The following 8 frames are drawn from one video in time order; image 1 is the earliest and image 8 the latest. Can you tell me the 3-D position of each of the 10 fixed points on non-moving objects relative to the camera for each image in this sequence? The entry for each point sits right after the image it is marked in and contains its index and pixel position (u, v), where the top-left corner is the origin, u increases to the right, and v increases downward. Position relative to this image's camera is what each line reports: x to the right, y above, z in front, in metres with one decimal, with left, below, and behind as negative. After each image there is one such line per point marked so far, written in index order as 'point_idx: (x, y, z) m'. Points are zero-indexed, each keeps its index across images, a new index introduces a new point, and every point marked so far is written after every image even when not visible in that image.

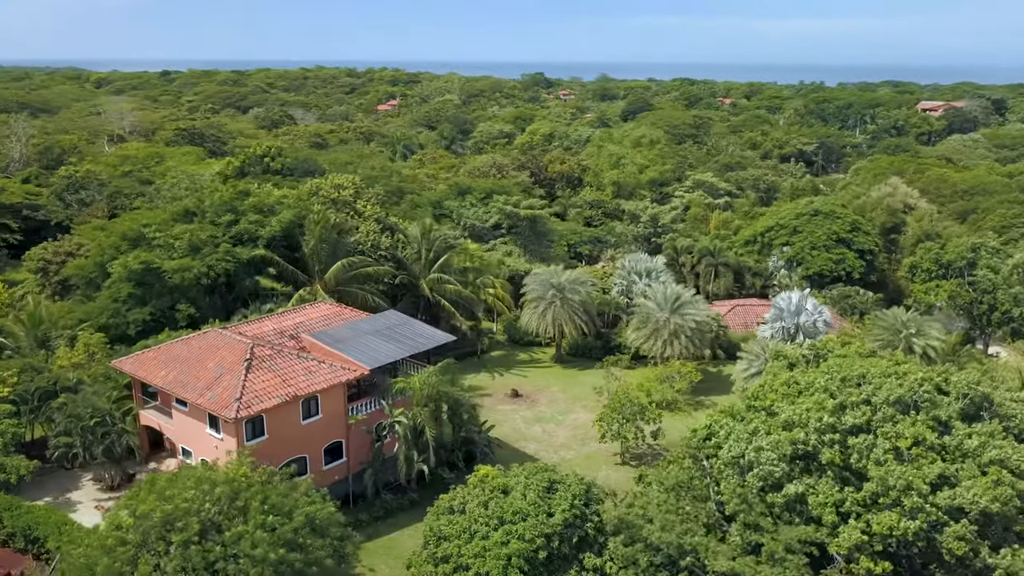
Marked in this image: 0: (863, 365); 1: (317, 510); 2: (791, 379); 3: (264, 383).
0: (+7.3, -1.6, +17.6) m
1: (-3.8, -4.3, +16.2) m
2: (+5.8, -1.9, +17.6) m
3: (-5.9, -2.2, +19.7) m
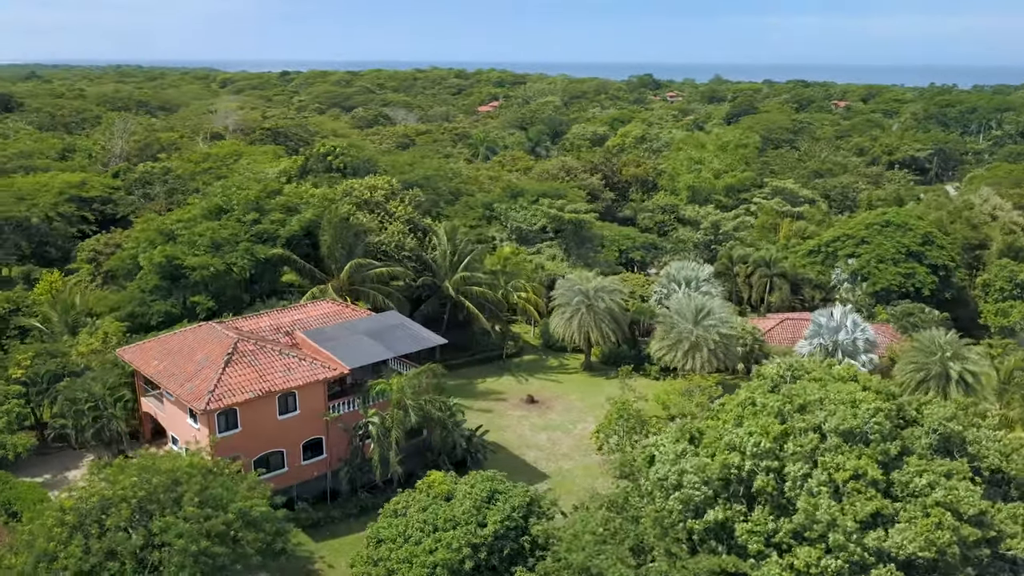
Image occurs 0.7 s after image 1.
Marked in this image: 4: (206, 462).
0: (+6.2, -2.0, +16.5) m
1: (-5.1, -4.3, +16.6) m
2: (+4.7, -2.2, +16.7) m
3: (-6.7, -2.2, +20.3) m
4: (-6.5, -3.7, +17.7) m
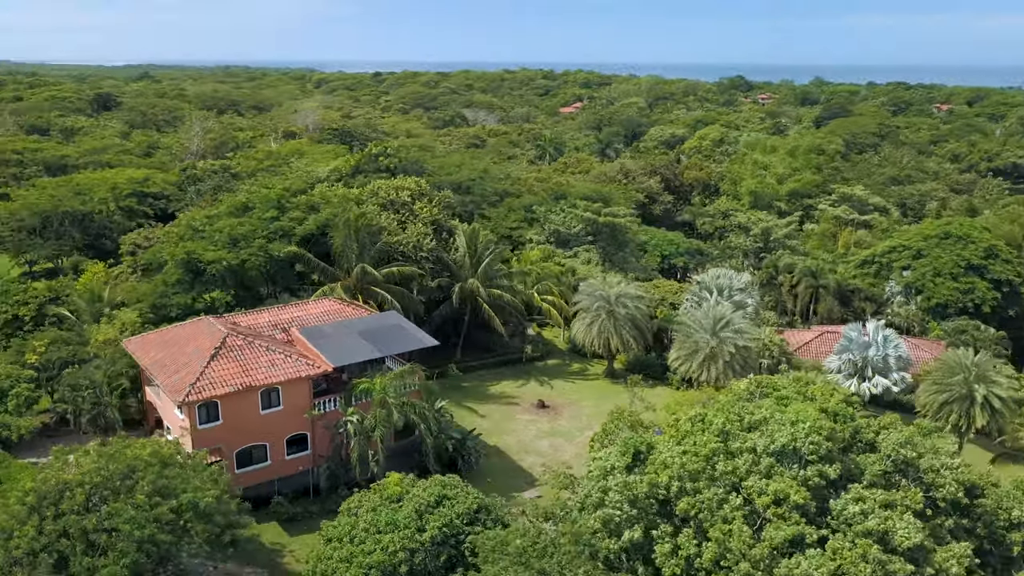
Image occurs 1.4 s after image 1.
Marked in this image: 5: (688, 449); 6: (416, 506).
0: (+5.1, -2.3, +15.8) m
1: (-6.2, -4.3, +17.0) m
2: (+3.6, -2.5, +16.1) m
3: (-7.3, -2.1, +20.9) m
4: (-7.4, -3.6, +18.3) m
5: (+3.1, -2.8, +14.6) m
6: (-1.9, -4.3, +16.6) m
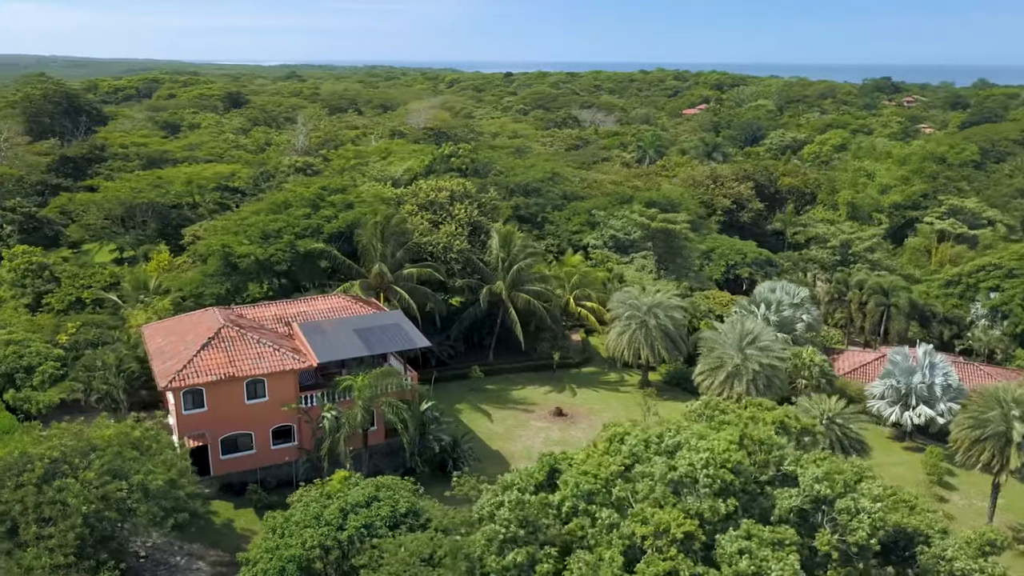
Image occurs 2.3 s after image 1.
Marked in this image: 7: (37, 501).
0: (+3.5, -2.6, +14.9) m
1: (-7.6, -4.1, +17.9) m
2: (+2.1, -2.7, +15.5) m
3: (-7.9, -1.9, +21.9) m
4: (-8.6, -3.4, +19.3) m
5: (+1.3, -3.1, +14.0) m
6: (-3.4, -4.4, +16.8) m
7: (-9.4, -4.3, +16.5) m
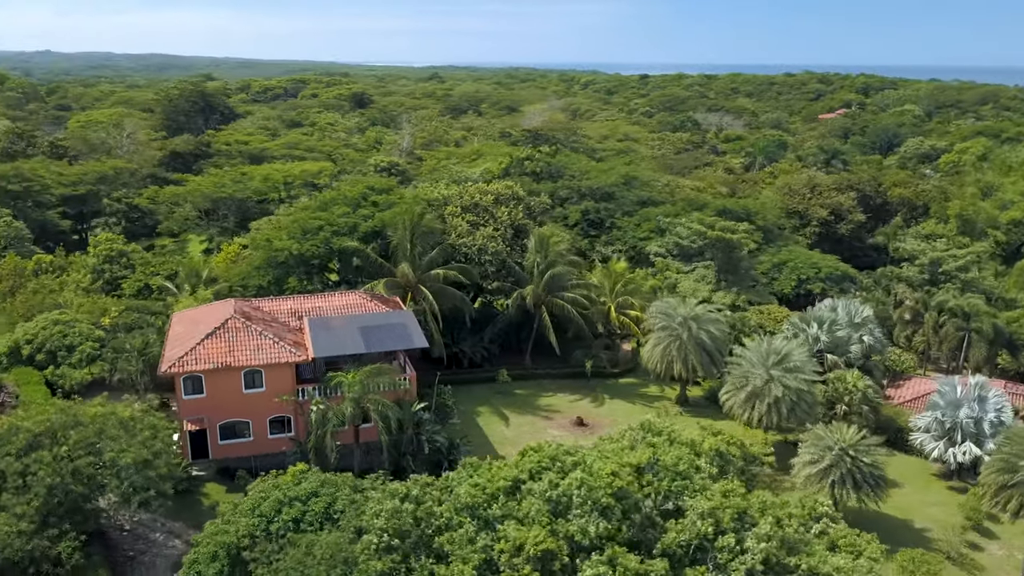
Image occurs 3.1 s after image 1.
0: (+1.8, -2.9, +14.3) m
1: (-8.7, -3.9, +18.9) m
2: (+0.5, -2.9, +15.0) m
3: (-8.3, -1.7, +23.0) m
4: (-9.4, -3.2, +20.5) m
5: (-0.5, -3.2, +13.8) m
6: (-4.8, -4.3, +17.2) m
7: (-10.7, -4.0, +17.9) m
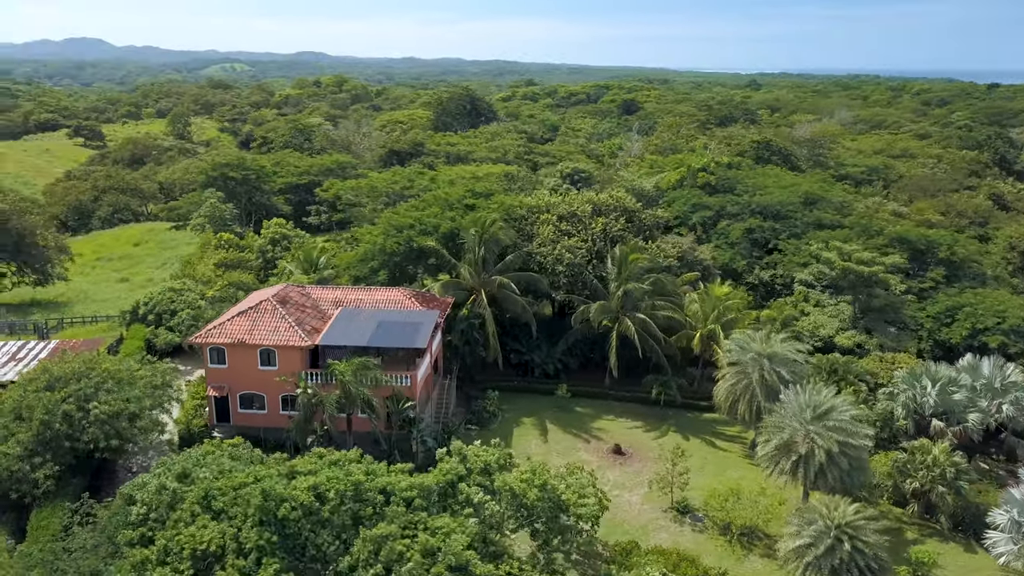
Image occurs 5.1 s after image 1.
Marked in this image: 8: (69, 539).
0: (-2.2, -3.1, +13.9) m
1: (-10.5, -3.2, +22.0) m
2: (-3.2, -3.1, +15.0) m
3: (-8.5, -1.2, +25.6) m
4: (-10.5, -2.5, +23.7) m
5: (-4.6, -3.2, +14.2) m
6: (-7.5, -4.0, +19.0) m
7: (-12.8, -3.1, +21.7) m
8: (-8.0, -4.5, +15.0) m
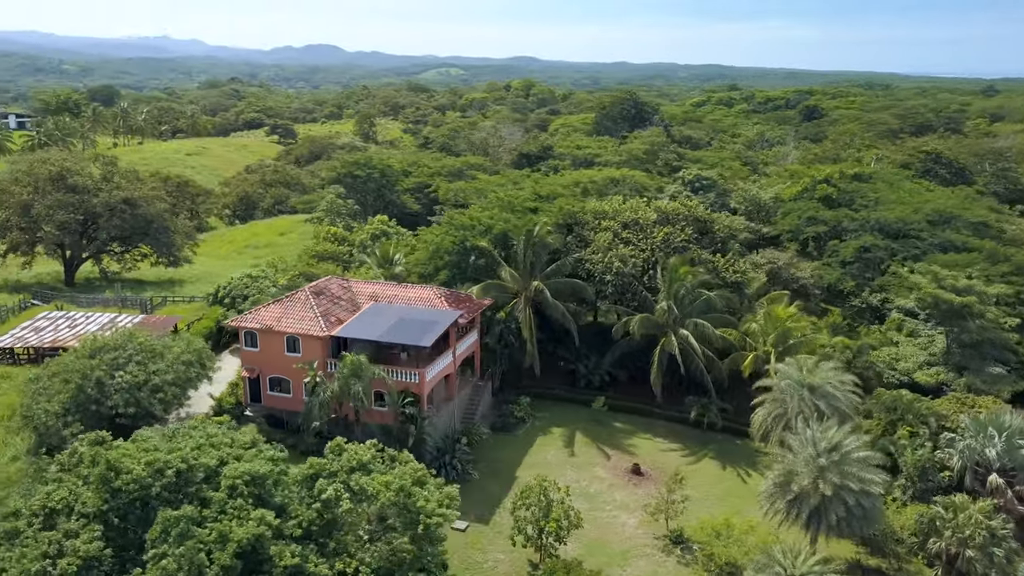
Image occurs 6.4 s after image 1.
0: (-4.7, -3.0, +14.4) m
1: (-10.8, -2.7, +24.2) m
2: (-5.4, -2.9, +15.8) m
3: (-7.9, -0.8, +27.3) m
4: (-10.4, -2.0, +25.9) m
5: (-7.0, -3.0, +15.3) m
6: (-8.7, -3.6, +20.6) m
7: (-13.1, -2.4, +24.5) m
8: (-10.2, -4.1, +16.9) m
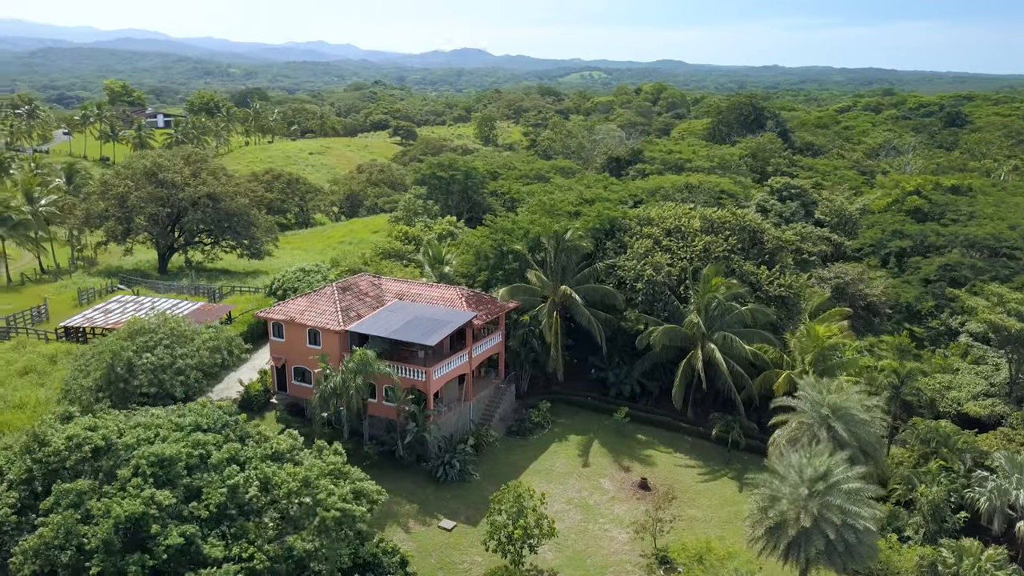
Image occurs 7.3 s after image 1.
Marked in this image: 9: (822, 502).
0: (-6.4, -2.8, +15.2) m
1: (-10.8, -2.4, +25.9) m
2: (-6.8, -2.7, +16.6) m
3: (-7.3, -0.6, +28.4) m
4: (-10.1, -1.6, +27.5) m
5: (-8.4, -2.7, +16.5) m
6: (-9.3, -3.3, +22.0) m
7: (-12.9, -2.0, +26.5) m
8: (-11.4, -3.7, +18.5) m
9: (+7.1, -5.0, +18.9) m
